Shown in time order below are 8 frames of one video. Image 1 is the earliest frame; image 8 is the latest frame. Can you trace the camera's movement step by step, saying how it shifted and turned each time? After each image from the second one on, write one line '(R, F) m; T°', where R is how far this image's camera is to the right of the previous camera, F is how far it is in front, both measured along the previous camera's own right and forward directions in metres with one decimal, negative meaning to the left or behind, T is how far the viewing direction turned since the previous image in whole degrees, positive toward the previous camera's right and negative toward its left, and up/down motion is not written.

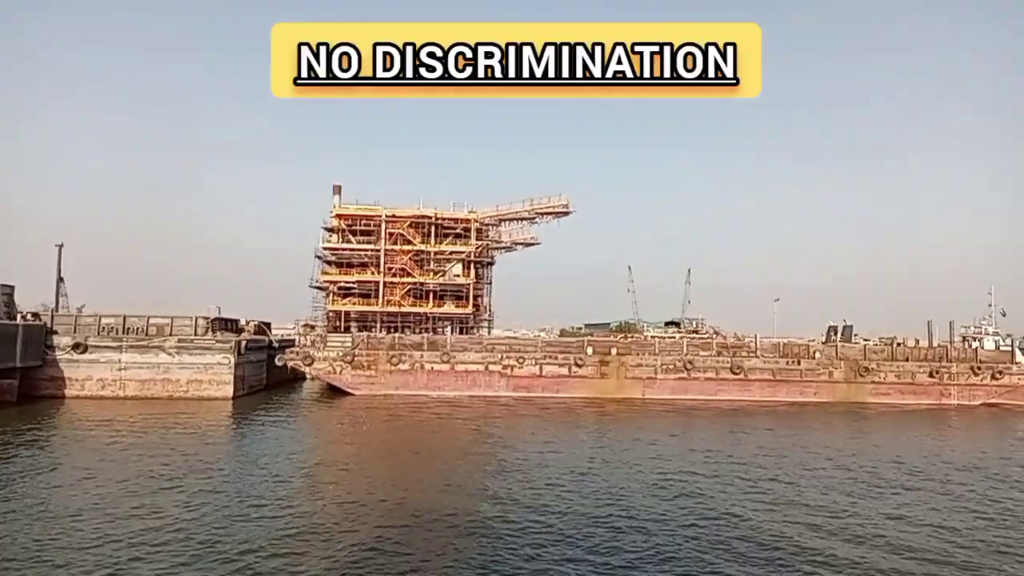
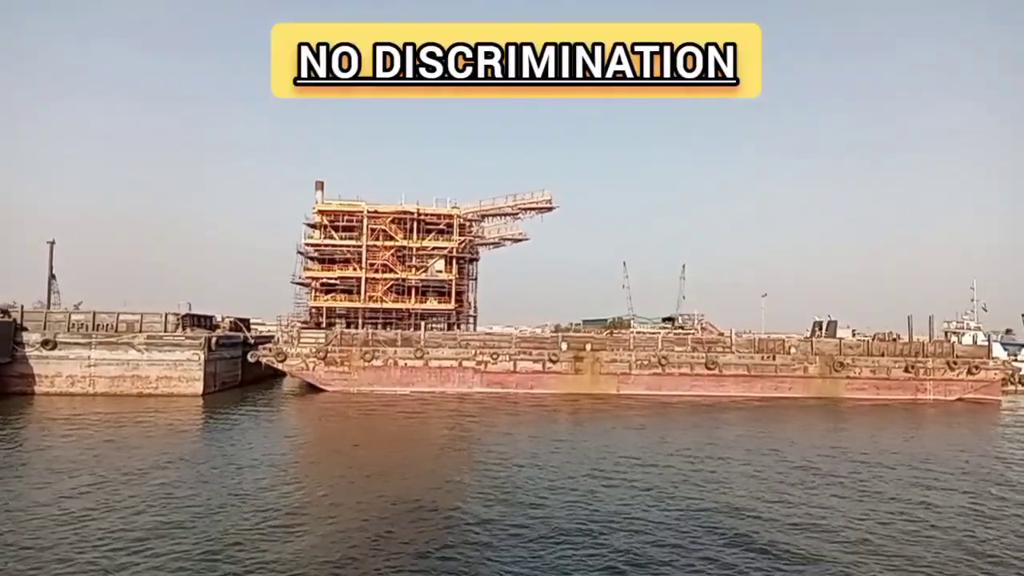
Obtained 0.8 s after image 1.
(+1.2, +0.1) m; 0°
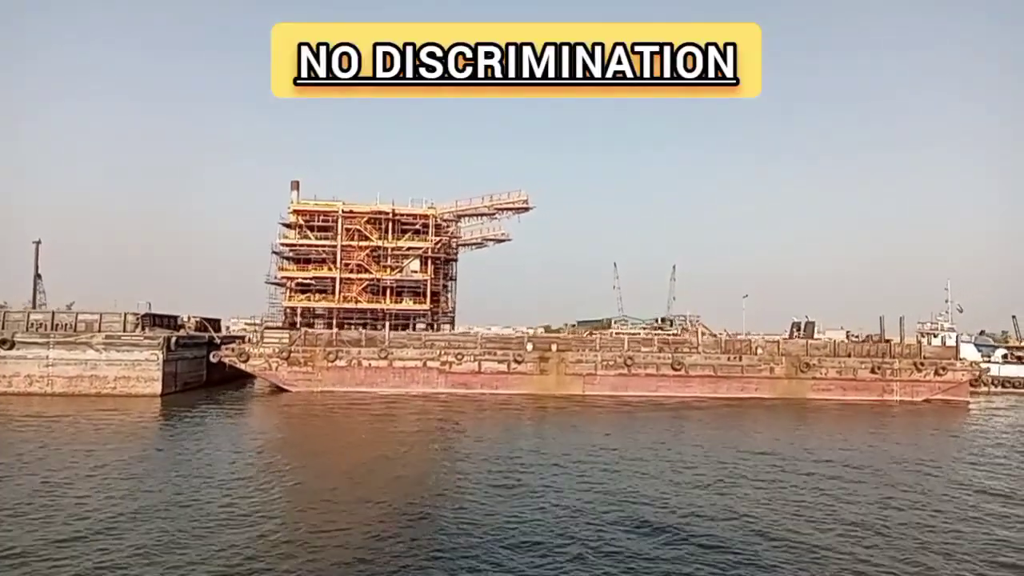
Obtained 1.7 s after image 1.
(+1.7, +0.1) m; 0°
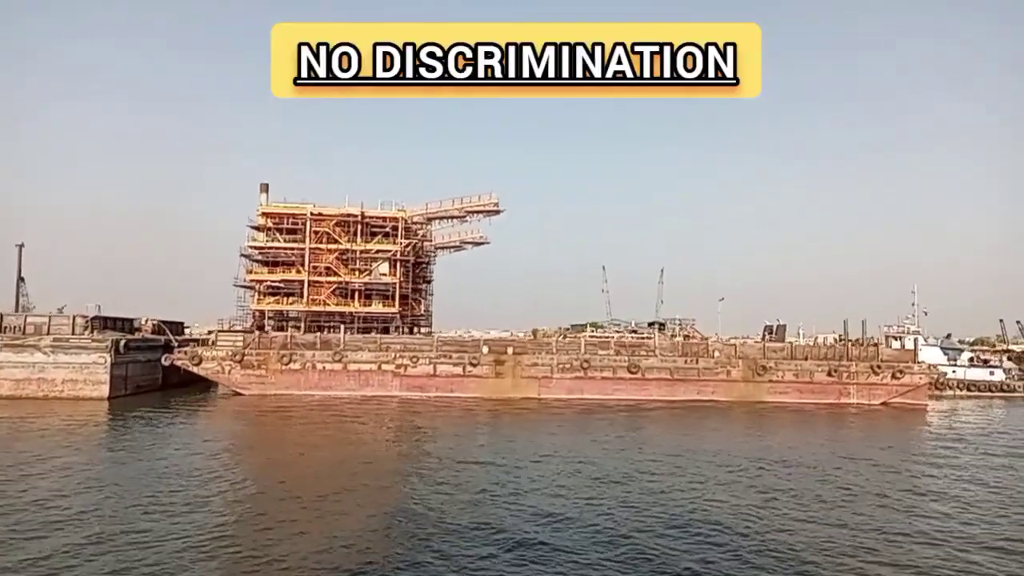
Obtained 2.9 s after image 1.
(+2.1, 0.0) m; 0°
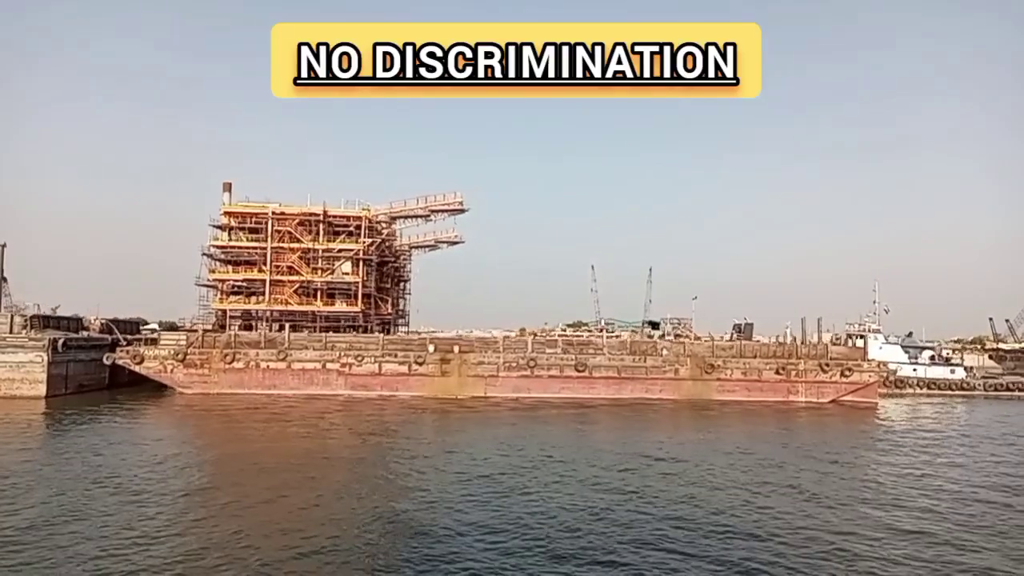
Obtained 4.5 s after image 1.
(+2.6, +0.1) m; 0°
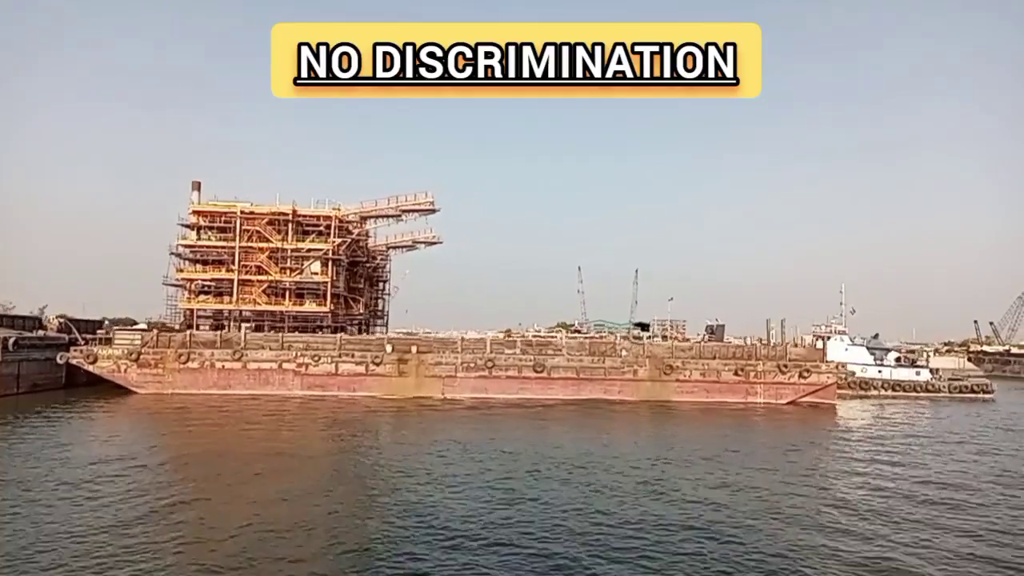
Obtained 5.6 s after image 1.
(+2.0, +0.1) m; 0°
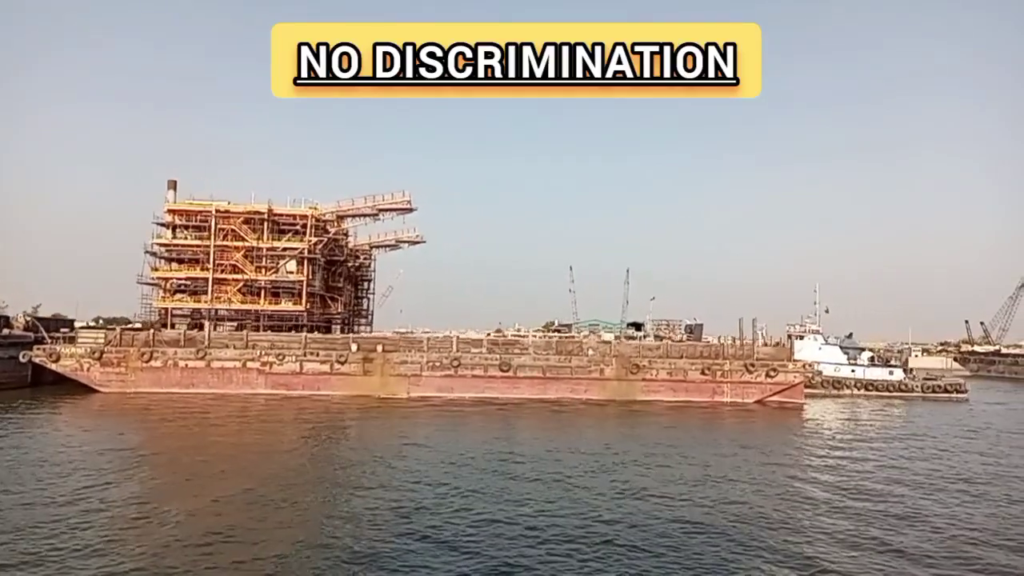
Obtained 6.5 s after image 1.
(+1.6, +0.1) m; 0°
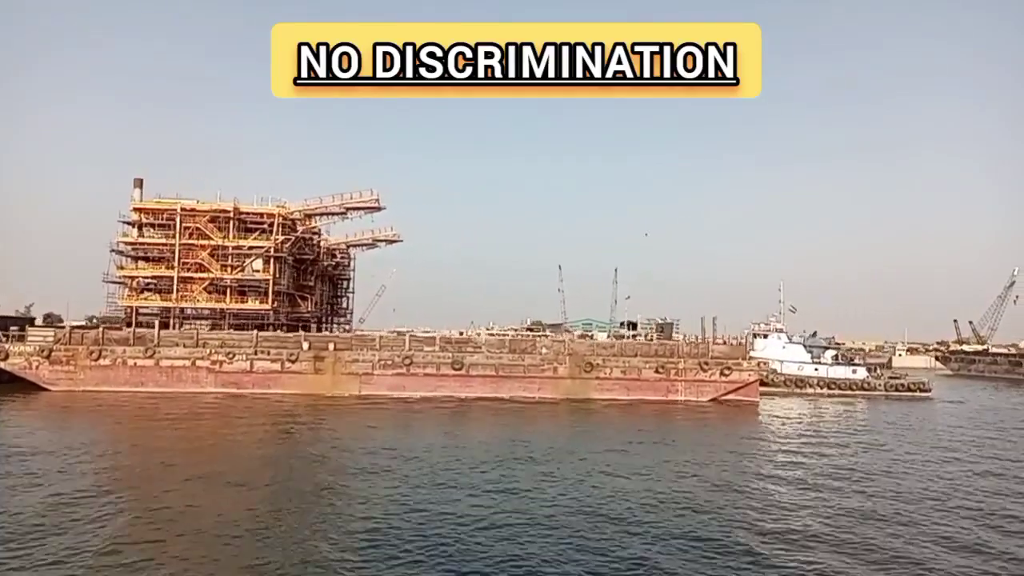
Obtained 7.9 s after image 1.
(+2.2, +0.2) m; 0°
